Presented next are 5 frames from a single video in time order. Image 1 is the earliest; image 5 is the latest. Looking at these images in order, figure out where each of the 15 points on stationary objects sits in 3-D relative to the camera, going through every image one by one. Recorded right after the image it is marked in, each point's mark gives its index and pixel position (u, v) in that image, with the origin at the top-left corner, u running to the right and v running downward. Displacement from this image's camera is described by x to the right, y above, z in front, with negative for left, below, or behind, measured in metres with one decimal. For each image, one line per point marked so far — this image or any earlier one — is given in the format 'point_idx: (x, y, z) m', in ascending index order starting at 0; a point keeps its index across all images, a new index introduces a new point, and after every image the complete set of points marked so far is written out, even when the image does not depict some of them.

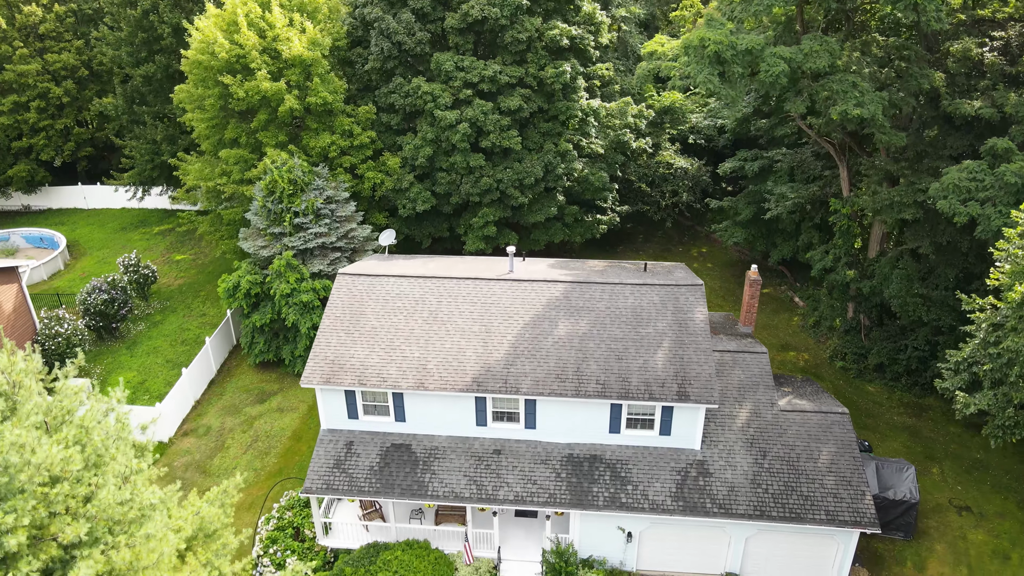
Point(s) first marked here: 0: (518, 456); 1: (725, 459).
0: (+0.2, -4.8, +18.5) m
1: (+6.0, -4.8, +18.1) m
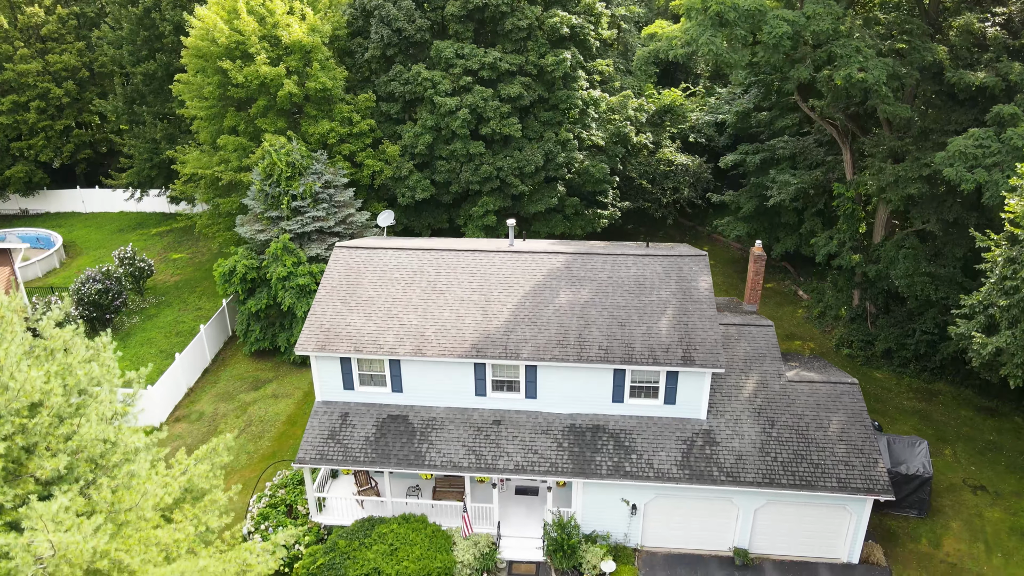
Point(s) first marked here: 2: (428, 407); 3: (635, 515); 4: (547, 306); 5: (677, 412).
0: (+0.2, -3.8, +17.9) m
1: (+6.0, -3.8, +17.5) m
2: (-2.4, -3.4, +18.6) m
3: (+3.3, -6.2, +17.4) m
4: (+1.0, -0.5, +18.6) m
5: (+4.6, -3.4, +17.8) m
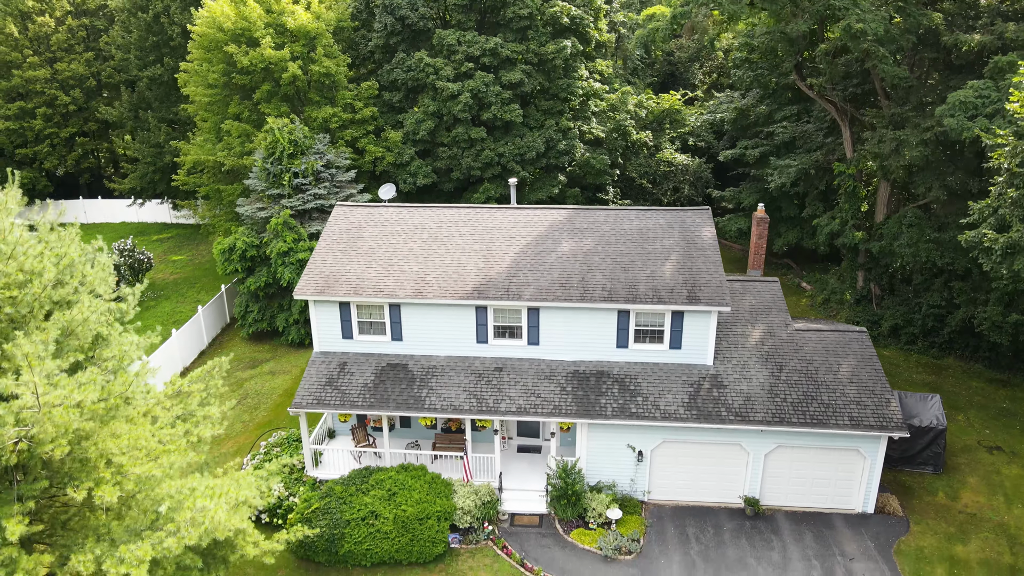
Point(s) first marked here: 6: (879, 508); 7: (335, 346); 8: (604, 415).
0: (+0.2, -2.3, +17.5) m
1: (+6.1, -2.3, +17.1) m
2: (-2.4, -1.9, +18.2) m
3: (+3.4, -4.6, +16.9) m
4: (+1.1, +1.0, +18.4) m
5: (+4.6, -1.9, +17.4) m
6: (+9.6, -5.8, +16.8) m
7: (-5.1, -1.7, +18.4) m
8: (+2.3, -3.2, +16.3) m
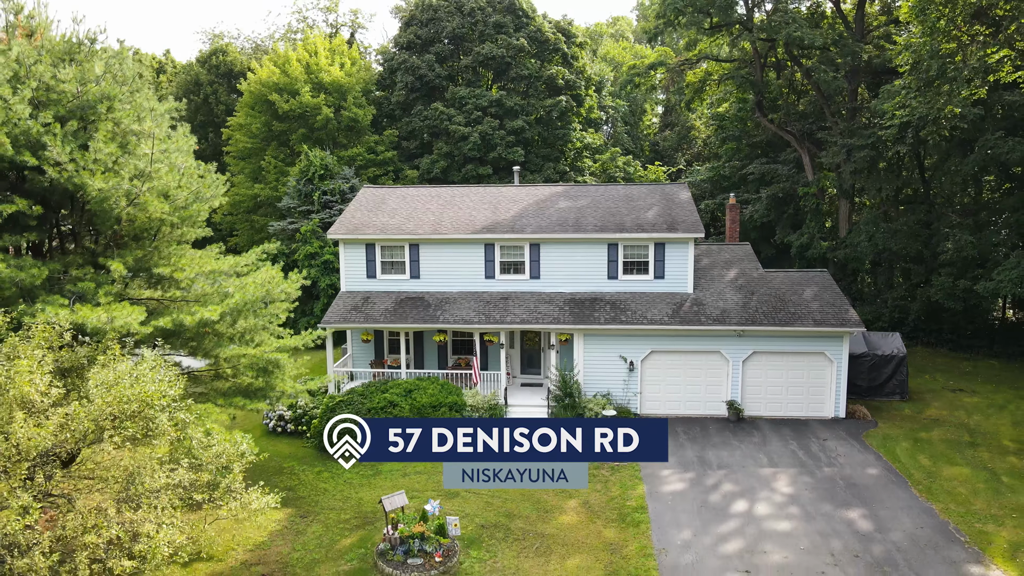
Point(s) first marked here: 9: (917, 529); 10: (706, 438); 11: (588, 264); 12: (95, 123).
0: (+0.3, -0.4, +19.8) m
1: (+6.2, -0.3, +19.5) m
2: (-2.2, -0.1, +20.6) m
3: (+3.5, -2.5, +18.7) m
4: (+1.2, +2.6, +21.4) m
5: (+4.8, 0.0, +19.8) m
6: (+9.7, -3.7, +18.4) m
7: (-5.0, +0.1, +20.9) m
8: (+2.5, -1.0, +18.5) m
9: (+7.7, -4.6, +12.2) m
10: (+5.2, -4.0, +17.1) m
11: (+2.4, +0.7, +20.0) m
12: (-7.8, +3.1, +12.0) m
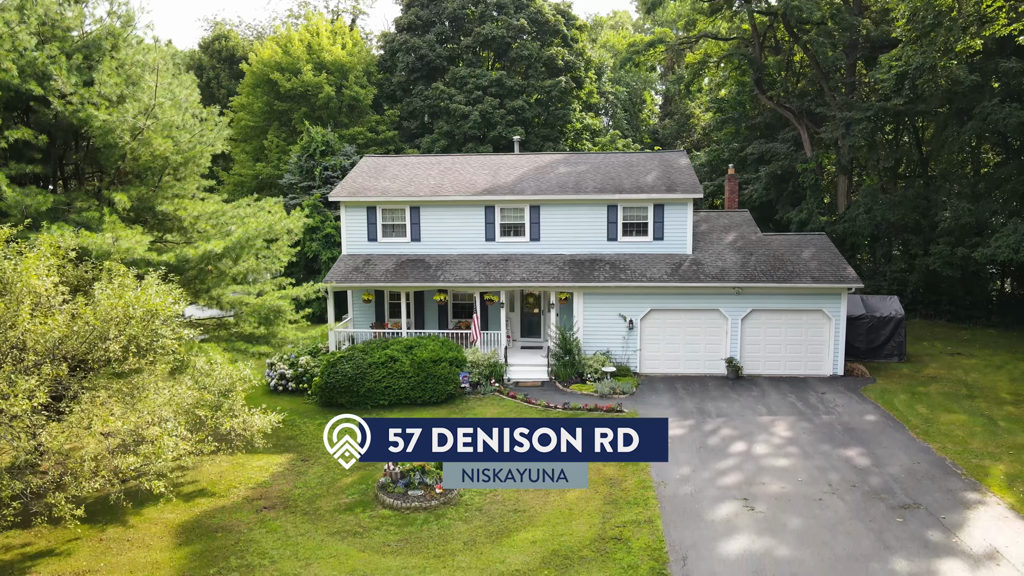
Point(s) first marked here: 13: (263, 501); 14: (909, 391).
0: (+0.3, +0.8, +19.9) m
1: (+6.2, +0.9, +19.6) m
2: (-2.2, +1.1, +20.7) m
3: (+3.5, -1.3, +18.8) m
4: (+1.2, +3.8, +21.5) m
5: (+4.8, +1.2, +19.9) m
6: (+9.7, -2.5, +18.5) m
7: (-5.0, +1.3, +21.0) m
8: (+2.5, +0.2, +18.6) m
9: (+7.7, -3.4, +12.3) m
10: (+5.2, -2.8, +17.2) m
11: (+2.4, +1.9, +20.1) m
12: (-7.8, +4.3, +12.1) m
13: (-4.7, -4.0, +12.1) m
14: (+10.5, -2.7, +16.9) m
